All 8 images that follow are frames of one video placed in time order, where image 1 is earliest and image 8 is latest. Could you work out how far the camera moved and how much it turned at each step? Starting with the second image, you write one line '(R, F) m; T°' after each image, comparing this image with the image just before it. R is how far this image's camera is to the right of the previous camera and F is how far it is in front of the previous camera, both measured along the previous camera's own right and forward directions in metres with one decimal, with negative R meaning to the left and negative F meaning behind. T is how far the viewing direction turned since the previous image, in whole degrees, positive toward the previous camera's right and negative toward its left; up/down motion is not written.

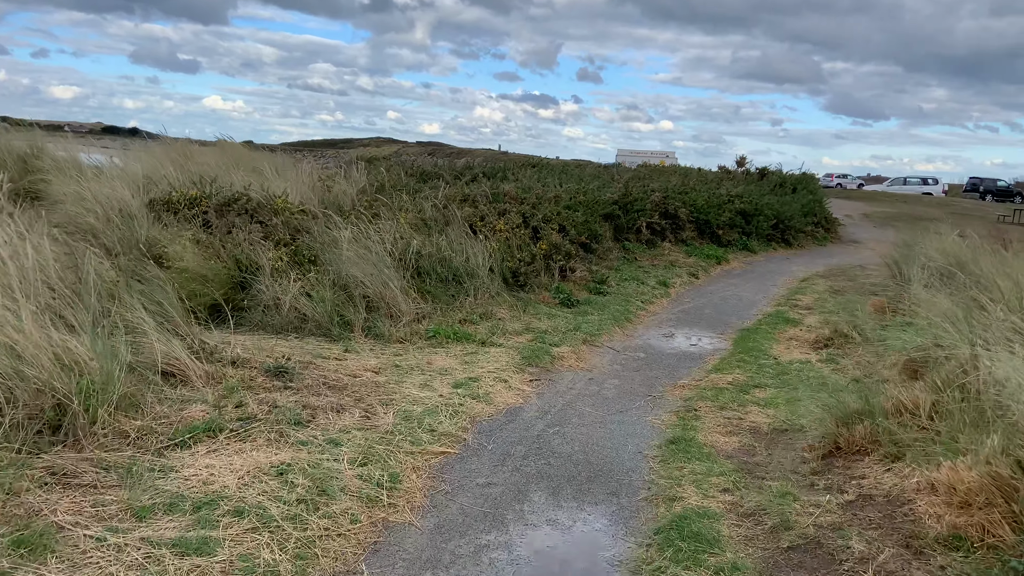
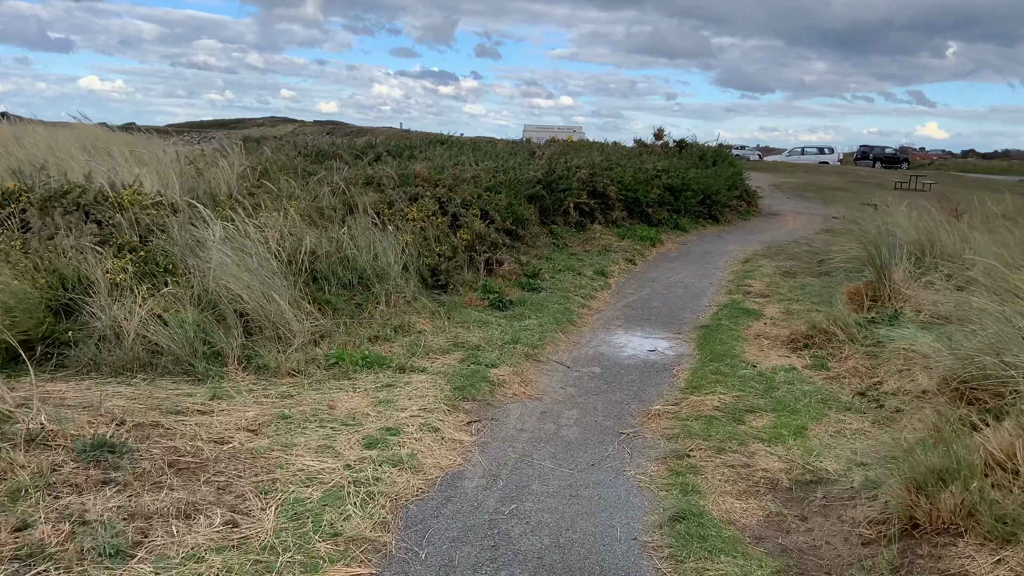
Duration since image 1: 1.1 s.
(-0.1, +1.3) m; +7°
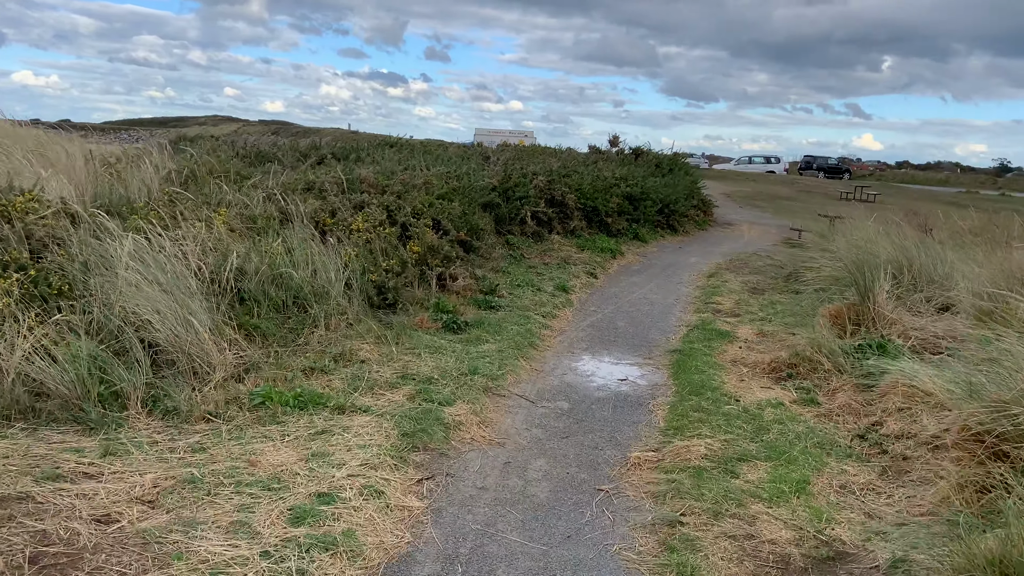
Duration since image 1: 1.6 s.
(0.0, +0.6) m; +4°
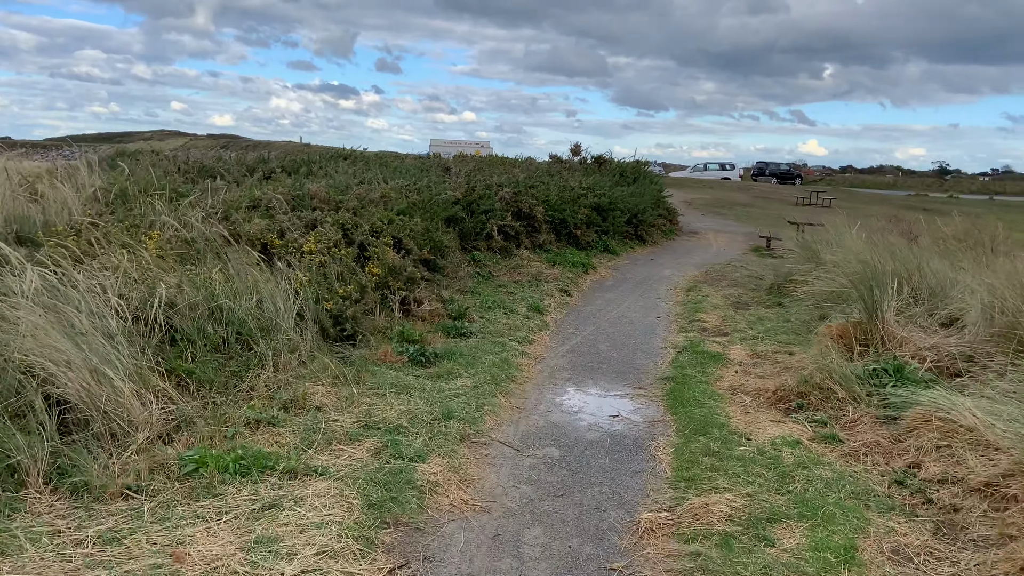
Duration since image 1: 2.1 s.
(-0.1, +0.6) m; +3°
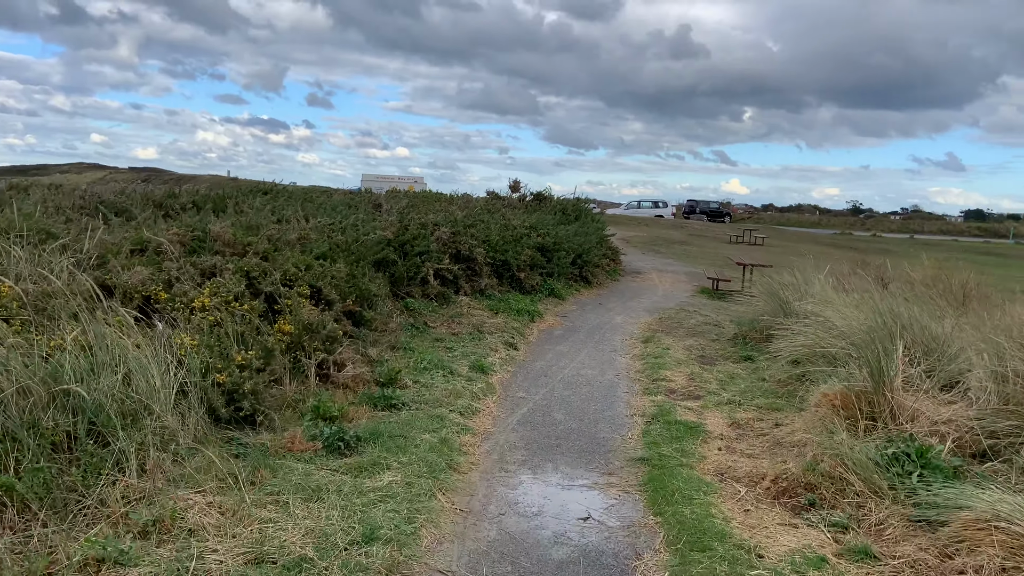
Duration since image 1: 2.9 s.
(0.0, +1.0) m; +5°
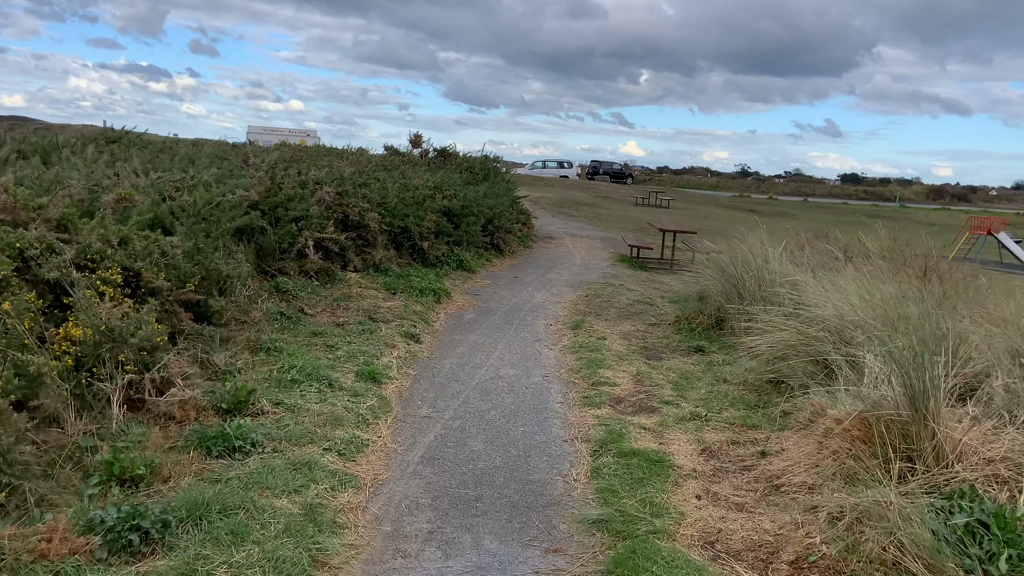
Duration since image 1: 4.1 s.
(0.0, +1.5) m; +8°
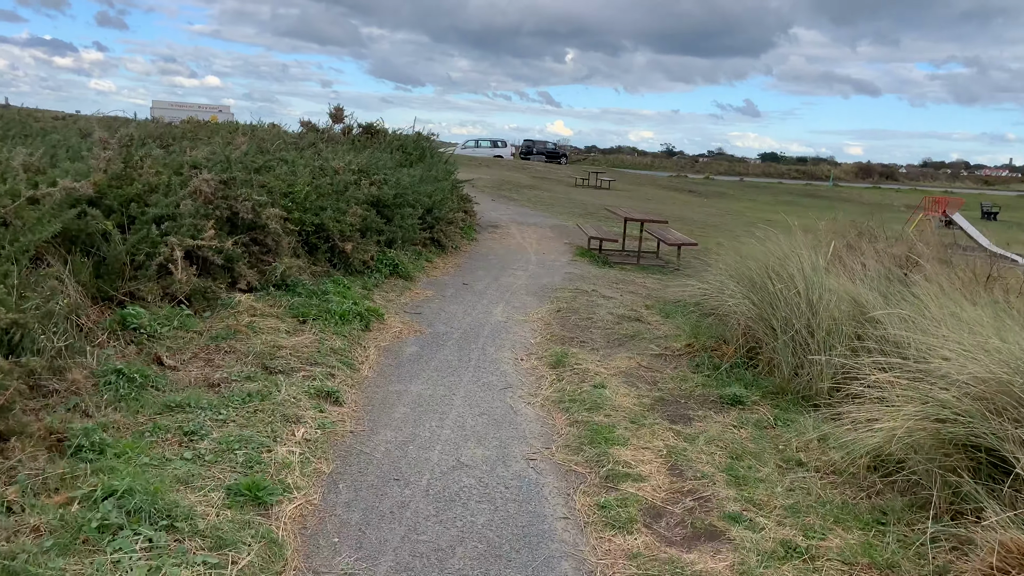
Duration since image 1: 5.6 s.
(-0.2, +1.8) m; +5°
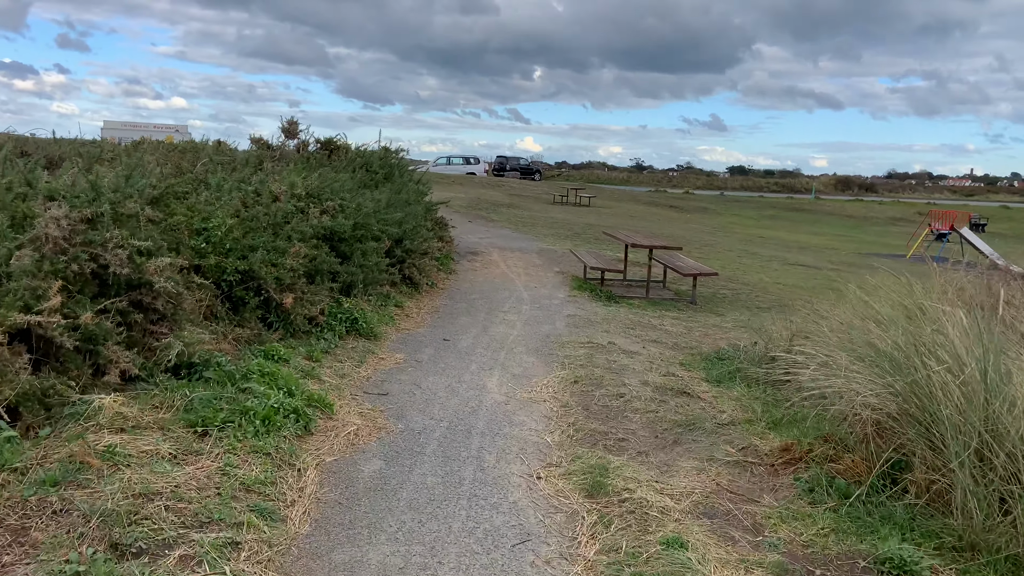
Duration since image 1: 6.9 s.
(-0.2, +1.7) m; +2°
